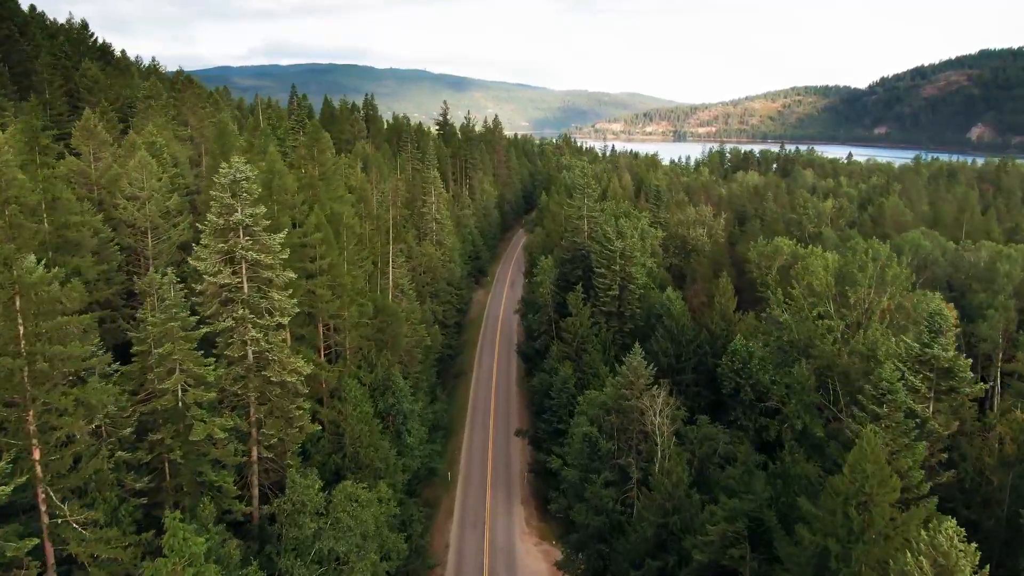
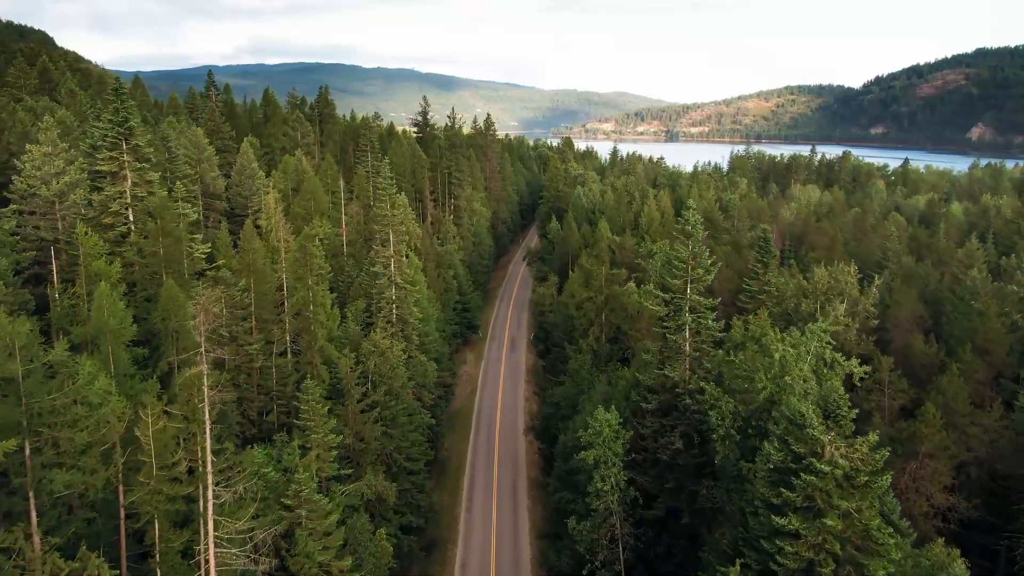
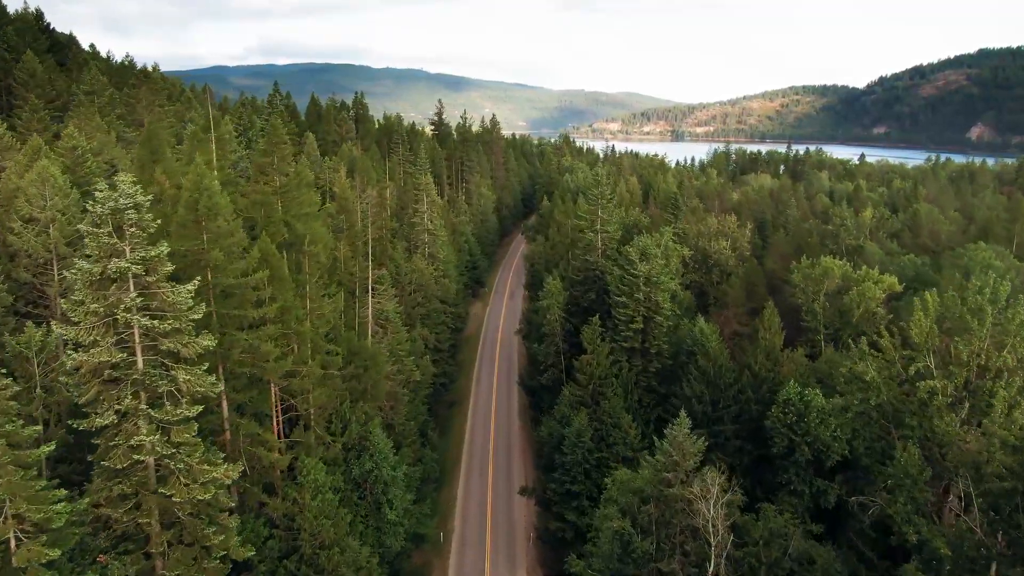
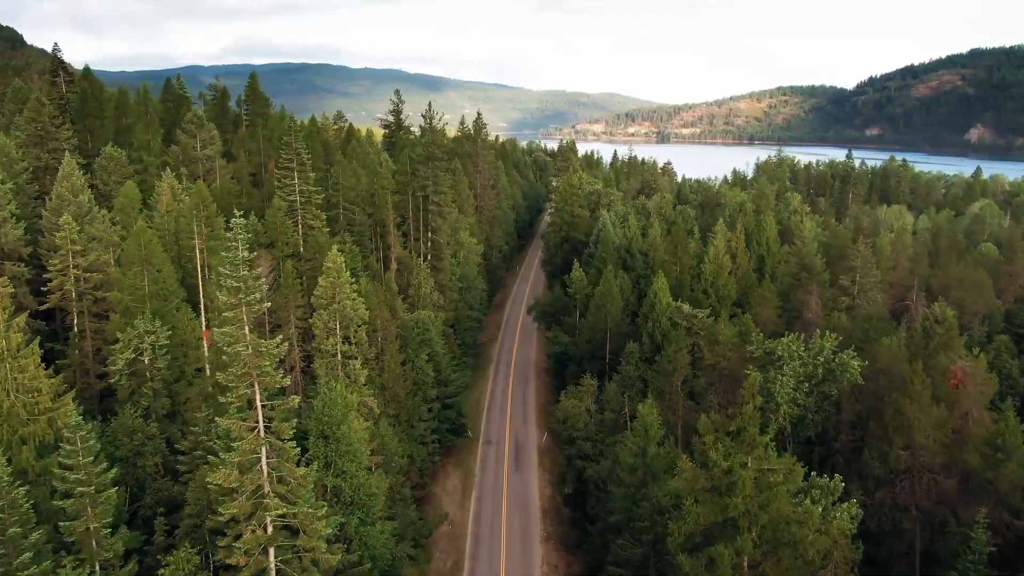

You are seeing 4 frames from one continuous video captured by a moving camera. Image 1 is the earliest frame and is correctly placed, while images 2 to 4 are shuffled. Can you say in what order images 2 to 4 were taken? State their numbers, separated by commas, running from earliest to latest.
3, 2, 4
